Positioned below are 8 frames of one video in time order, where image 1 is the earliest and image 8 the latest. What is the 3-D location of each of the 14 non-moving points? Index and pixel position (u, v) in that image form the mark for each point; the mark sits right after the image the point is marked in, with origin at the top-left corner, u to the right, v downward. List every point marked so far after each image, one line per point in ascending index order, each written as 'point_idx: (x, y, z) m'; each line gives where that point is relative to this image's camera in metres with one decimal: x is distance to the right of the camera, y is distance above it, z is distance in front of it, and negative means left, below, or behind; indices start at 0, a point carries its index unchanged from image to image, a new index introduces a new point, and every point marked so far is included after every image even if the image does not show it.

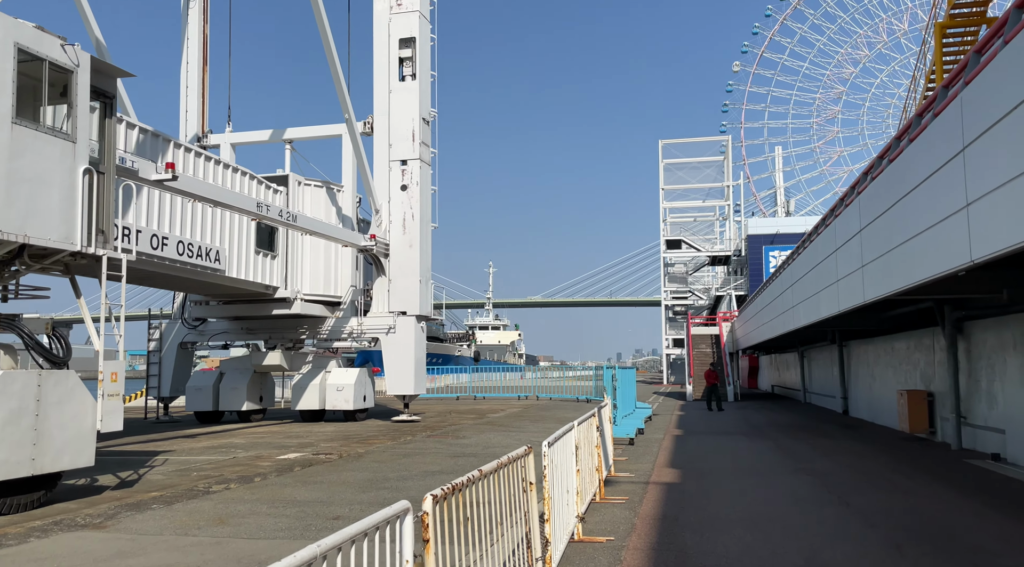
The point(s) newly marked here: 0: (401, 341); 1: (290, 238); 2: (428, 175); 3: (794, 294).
0: (-2.7, -1.4, +18.2) m
1: (-5.2, +1.1, +17.7) m
2: (-2.1, +2.7, +18.9) m
3: (+6.8, -0.2, +17.9) m
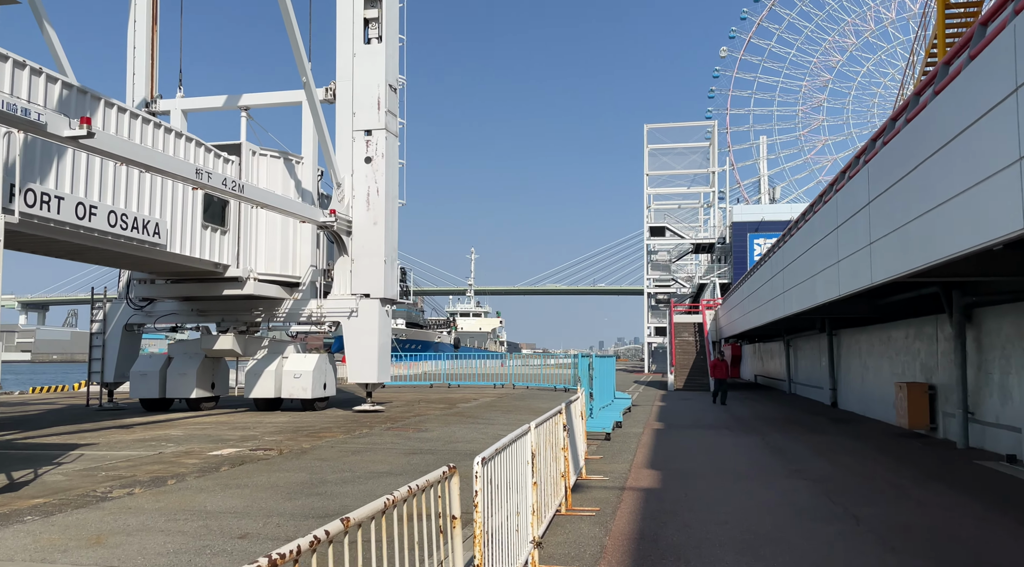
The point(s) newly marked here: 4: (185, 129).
0: (-3.4, -0.9, +16.9) m
1: (-5.8, +1.5, +16.3) m
2: (-2.8, +3.2, +17.5) m
3: (+6.2, +0.1, +16.8) m
4: (-7.9, +3.7, +18.1) m
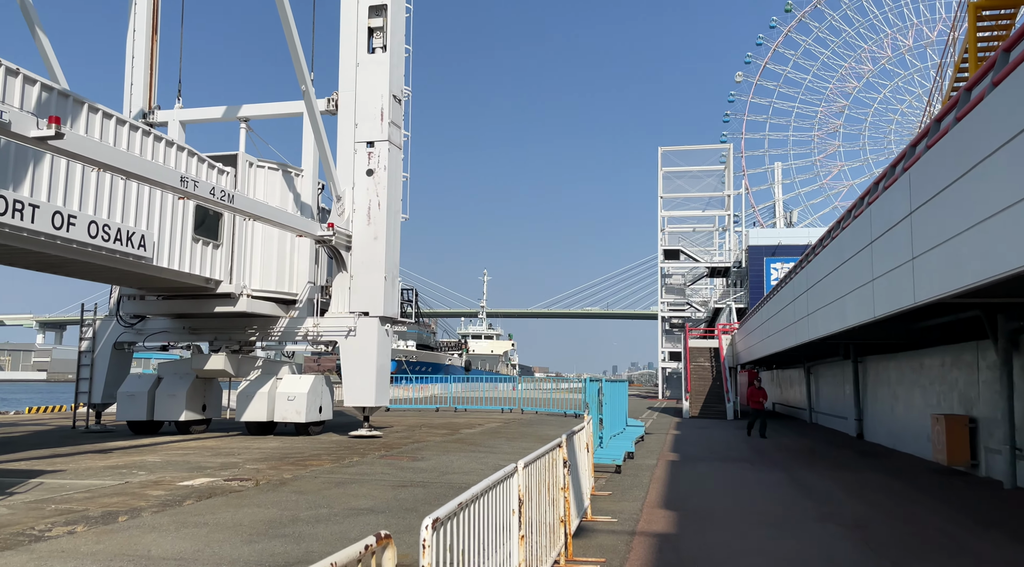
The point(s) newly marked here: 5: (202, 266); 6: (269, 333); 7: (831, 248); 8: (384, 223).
0: (-3.2, -1.3, +16.1) m
1: (-5.7, +1.2, +15.6) m
2: (-2.6, +2.8, +16.8) m
3: (+6.3, -0.4, +15.8) m
4: (-7.7, +3.4, +17.5) m
5: (-6.0, +0.4, +14.6) m
6: (-5.4, -1.1, +16.6) m
7: (+5.8, +0.7, +13.3) m
8: (-2.8, +1.3, +16.4) m
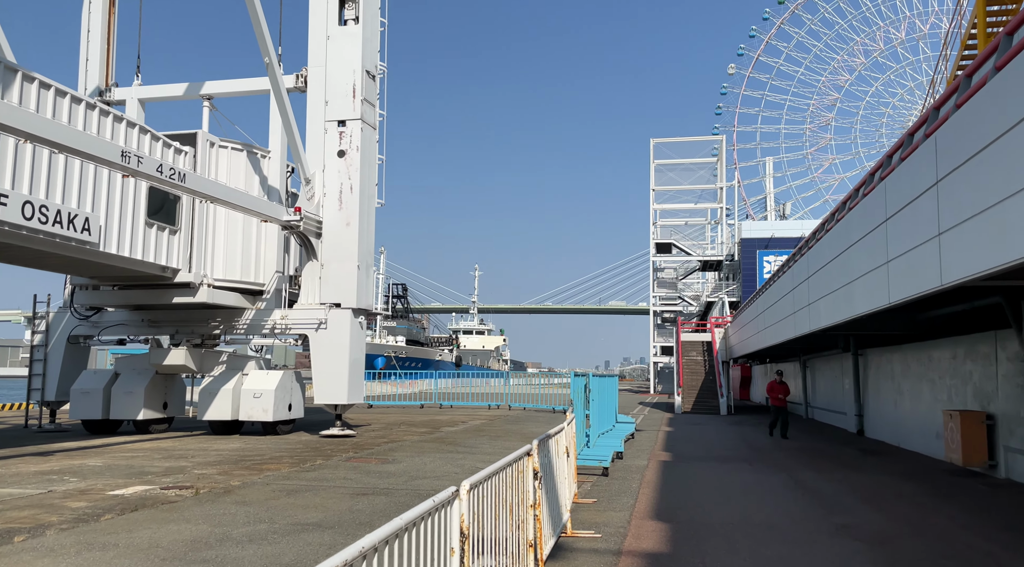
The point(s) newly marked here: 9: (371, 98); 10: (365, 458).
0: (-3.6, -1.1, +15.0) m
1: (-6.0, +1.4, +14.5) m
2: (-3.0, +3.0, +15.7) m
3: (+5.9, -0.1, +14.9) m
4: (-8.1, +3.6, +16.3) m
5: (-6.4, +0.6, +13.5) m
6: (-5.8, -0.9, +15.5) m
7: (+5.4, +0.9, +12.4) m
8: (-3.2, +1.6, +15.3) m
9: (-3.0, +3.9, +15.8) m
10: (-2.3, -2.7, +11.7) m
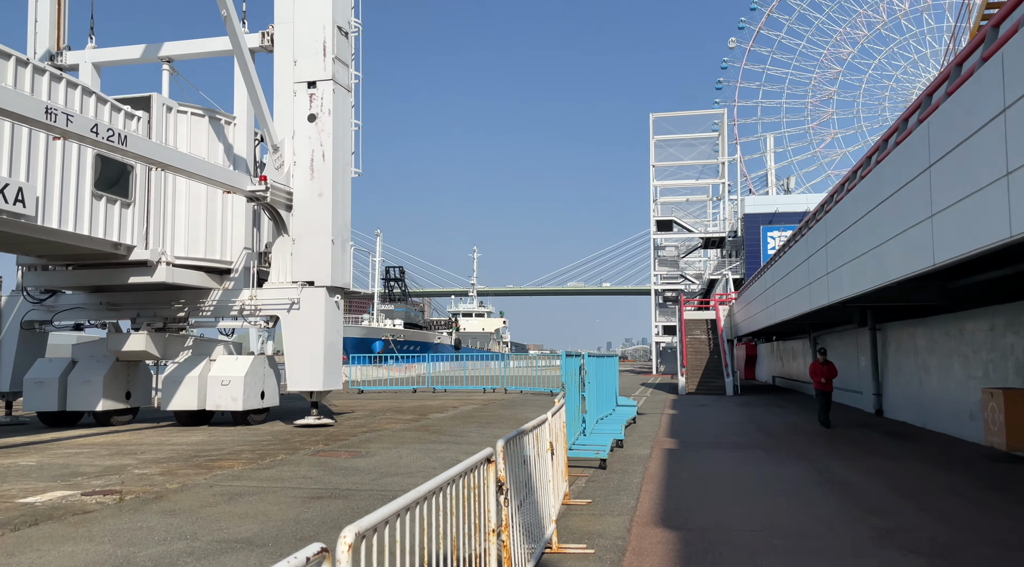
0: (-3.8, -0.7, +13.8) m
1: (-6.3, +1.8, +13.2) m
2: (-3.2, +3.5, +14.4) m
3: (+5.7, +0.5, +13.6) m
4: (-8.4, +4.0, +15.0) m
5: (-6.6, +0.9, +12.3) m
6: (-6.0, -0.5, +14.3) m
7: (+5.2, +1.4, +11.1) m
8: (-3.4, +2.0, +14.0) m
9: (-3.2, +4.4, +14.4) m
10: (-2.5, -2.3, +10.5) m
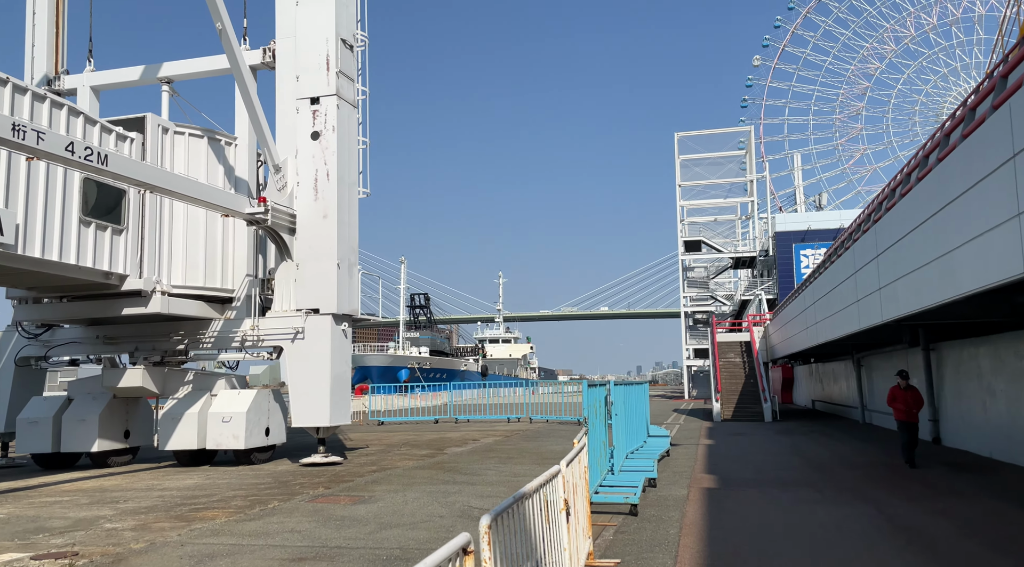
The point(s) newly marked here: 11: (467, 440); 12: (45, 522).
0: (-3.4, -1.2, +12.9) m
1: (-6.0, +1.3, +12.5) m
2: (-2.9, +3.0, +13.6) m
3: (+6.0, +0.2, +12.4) m
4: (-8.1, +3.4, +14.4) m
5: (-6.4, +0.4, +11.5) m
6: (-5.6, -1.0, +13.5) m
7: (+5.4, +1.2, +9.9) m
8: (-3.1, +1.5, +13.2) m
9: (-3.0, +3.9, +13.7) m
10: (-2.2, -2.7, +9.5) m
11: (-1.1, -3.8, +18.0) m
12: (-5.0, -2.5, +8.0) m
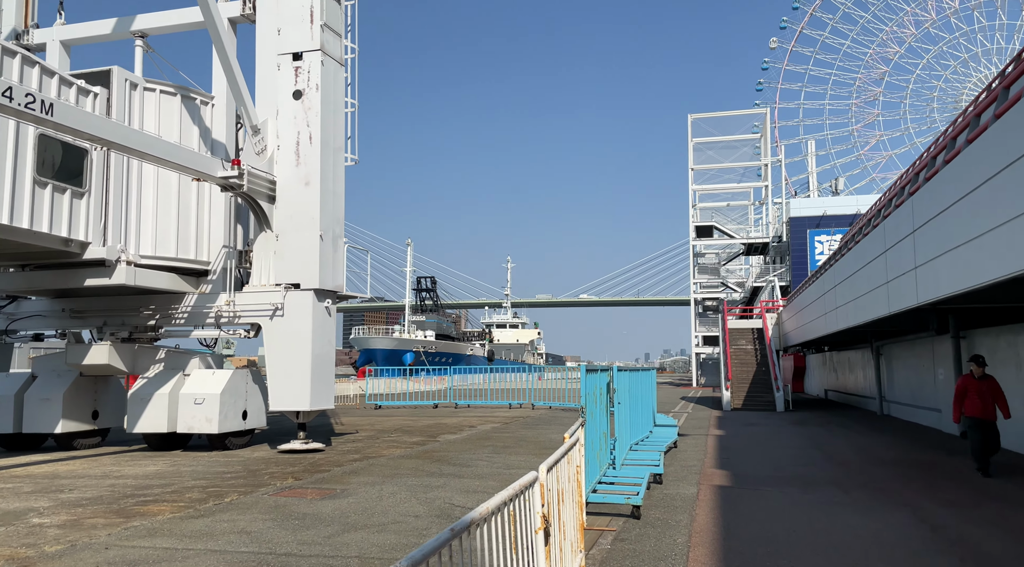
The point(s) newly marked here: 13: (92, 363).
0: (-3.5, -0.7, +11.9) m
1: (-6.0, +1.7, +11.5) m
2: (-2.9, +3.4, +12.5) m
3: (+6.0, +0.5, +11.2) m
4: (-8.0, +3.9, +13.4) m
5: (-6.4, +0.9, +10.5) m
6: (-5.7, -0.5, +12.5) m
7: (+5.3, +1.5, +8.8) m
8: (-3.1, +2.0, +12.1) m
9: (-3.0, +4.3, +12.6) m
10: (-2.4, -2.3, +8.5) m
11: (-1.1, -3.3, +17.0) m
12: (-5.1, -2.2, +7.1) m
13: (-6.8, -1.3, +12.0) m
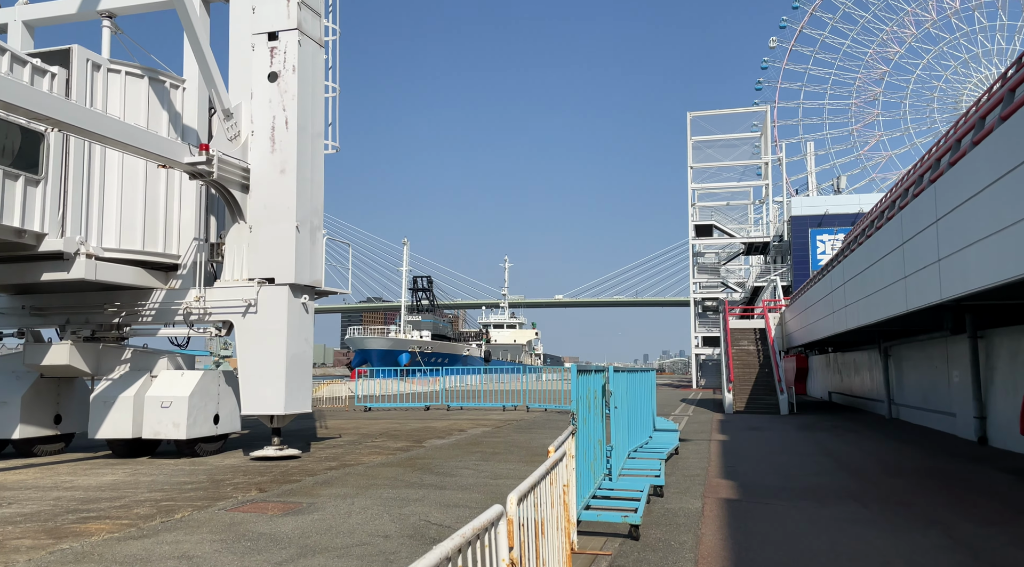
0: (-3.7, -0.6, +11.1) m
1: (-6.2, +1.8, +10.7) m
2: (-3.1, +3.5, +11.8) m
3: (+5.8, +0.6, +10.5) m
4: (-8.2, +4.0, +12.6) m
5: (-6.6, +1.0, +9.7) m
6: (-5.8, -0.5, +11.7) m
7: (+5.2, +1.6, +8.0) m
8: (-3.3, +2.0, +11.3) m
9: (-3.1, +4.4, +11.8) m
10: (-2.5, -2.2, +7.7) m
11: (-1.3, -3.2, +16.2) m
12: (-5.3, -2.1, +6.2) m
13: (-6.9, -1.2, +11.2) m
